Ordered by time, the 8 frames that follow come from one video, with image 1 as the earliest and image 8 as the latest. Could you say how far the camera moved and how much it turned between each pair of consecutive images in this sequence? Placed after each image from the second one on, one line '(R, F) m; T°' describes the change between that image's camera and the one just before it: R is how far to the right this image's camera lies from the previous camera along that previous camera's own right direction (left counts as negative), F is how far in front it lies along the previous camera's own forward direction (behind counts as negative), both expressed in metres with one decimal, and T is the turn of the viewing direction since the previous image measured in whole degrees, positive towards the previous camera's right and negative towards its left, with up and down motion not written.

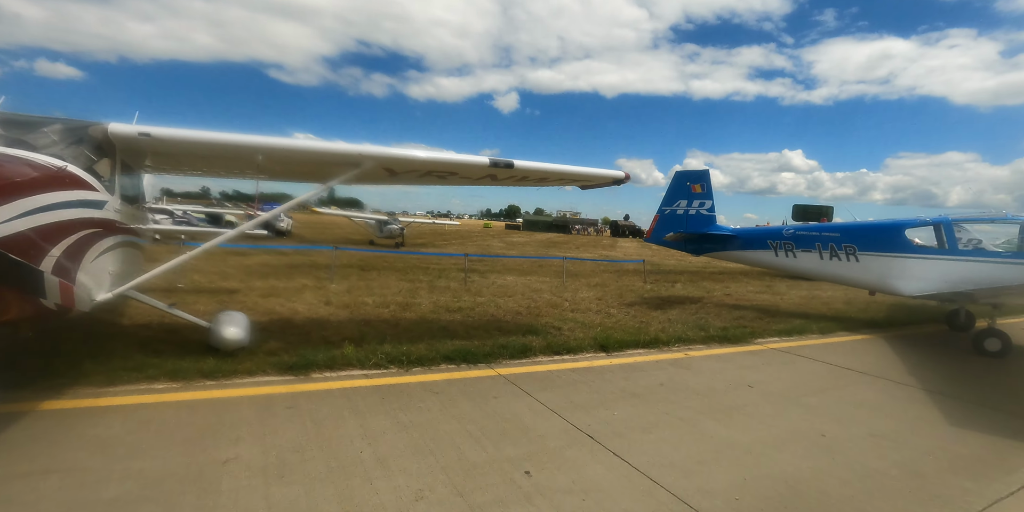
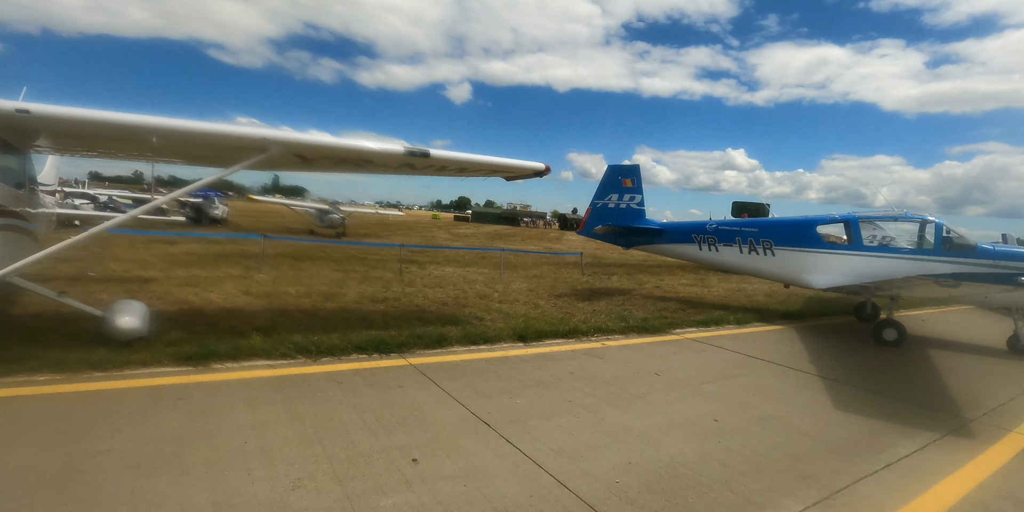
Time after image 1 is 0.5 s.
(+0.4, 0.0) m; +5°
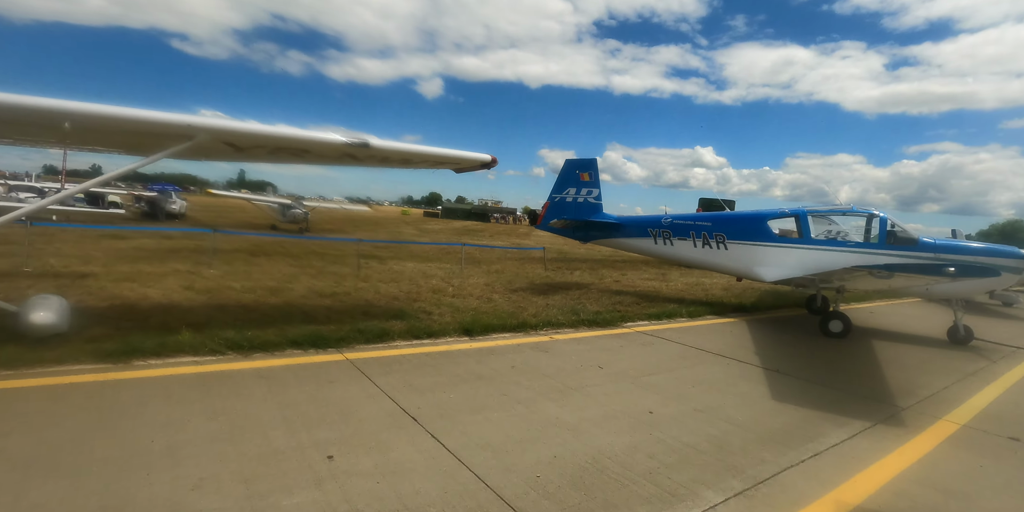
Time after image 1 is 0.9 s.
(+0.3, +0.1) m; +3°
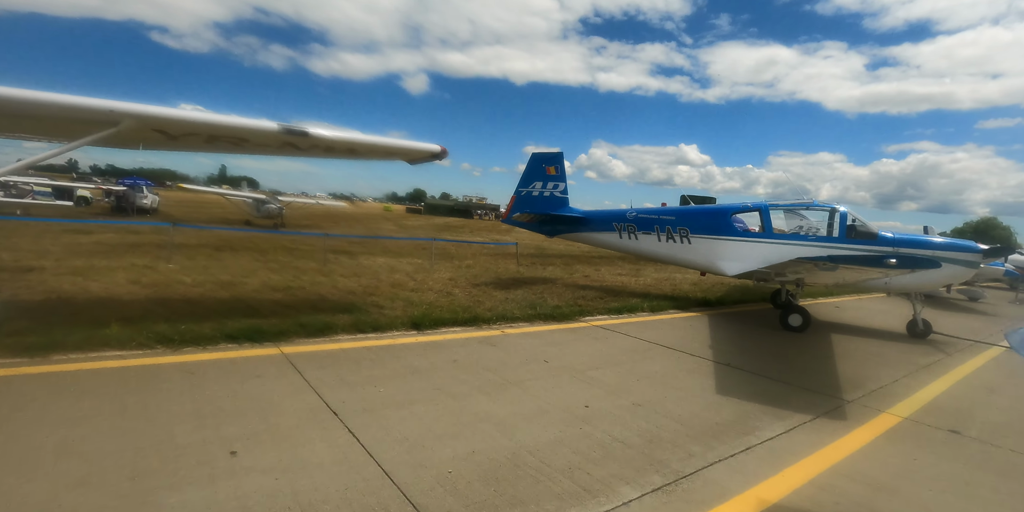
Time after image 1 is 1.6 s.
(+0.4, +0.1) m; +1°
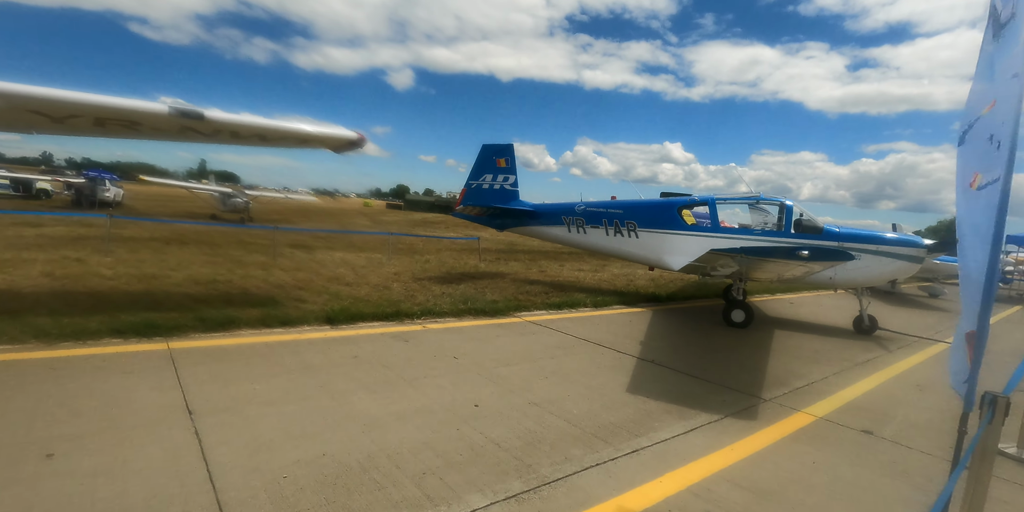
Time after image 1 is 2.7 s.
(+0.7, +0.2) m; +1°
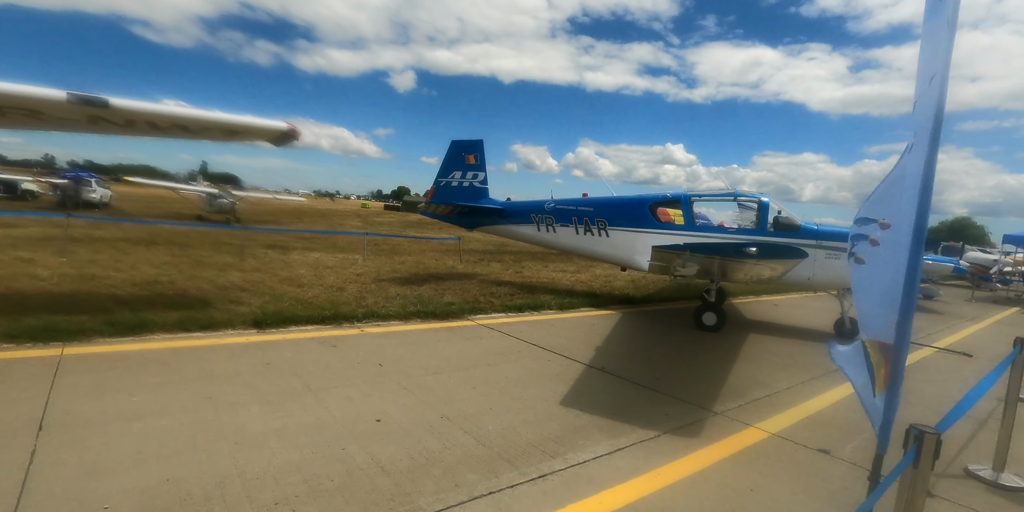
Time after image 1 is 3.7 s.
(+0.6, +0.4) m; 0°
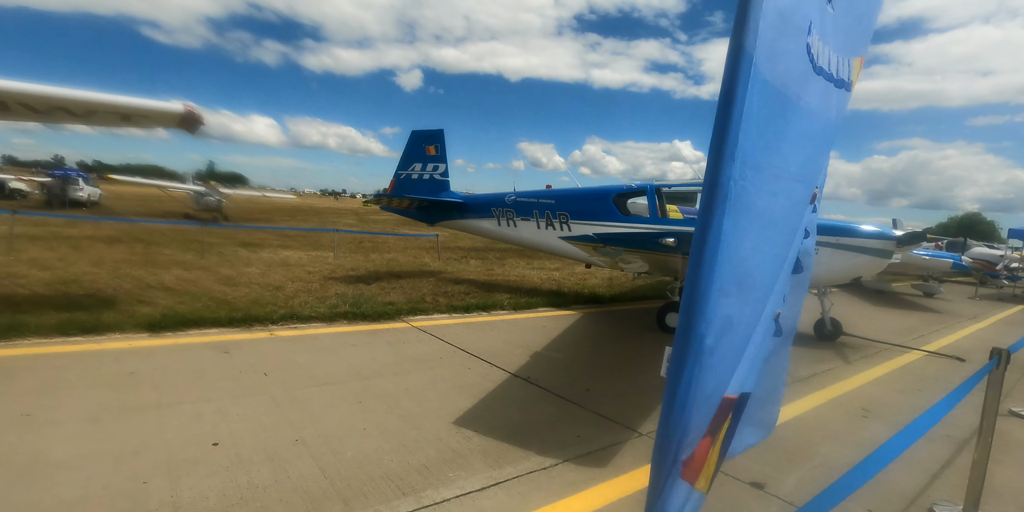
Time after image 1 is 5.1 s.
(+0.8, +0.5) m; -1°
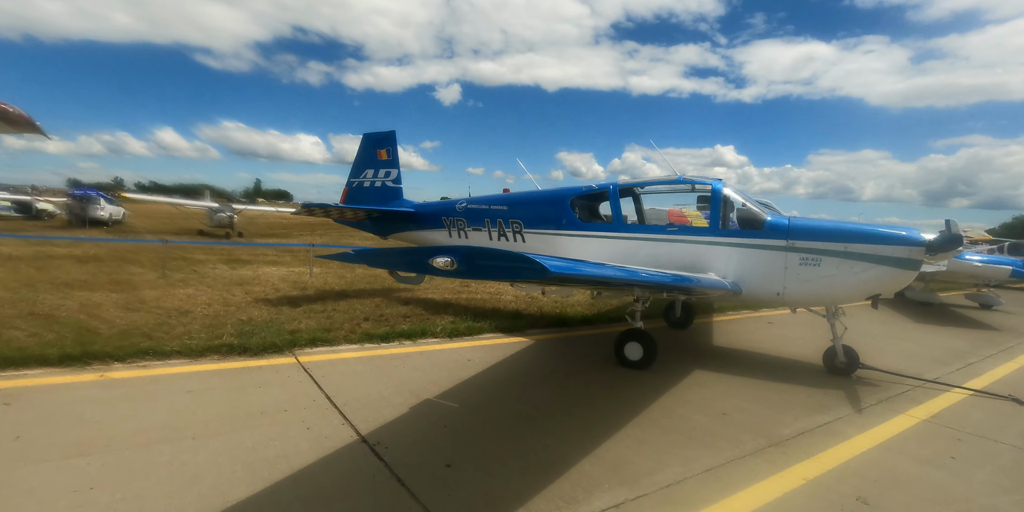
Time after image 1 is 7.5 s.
(+1.1, +1.0) m; -4°
